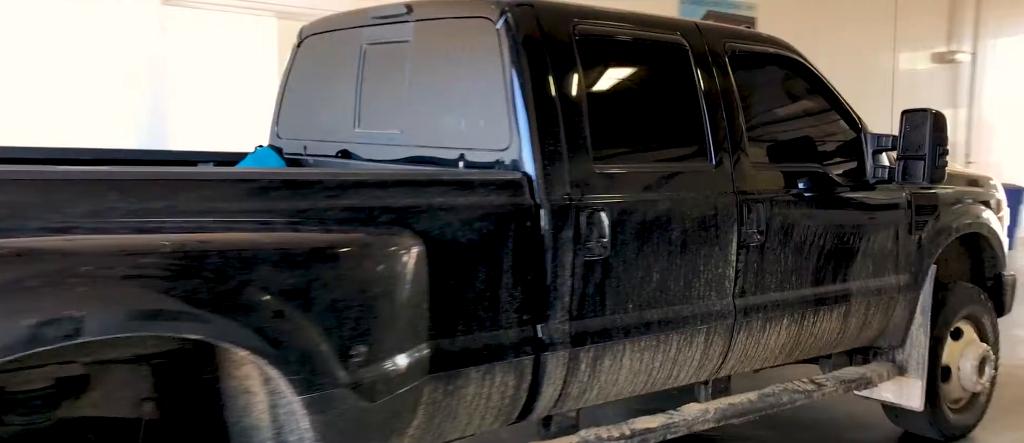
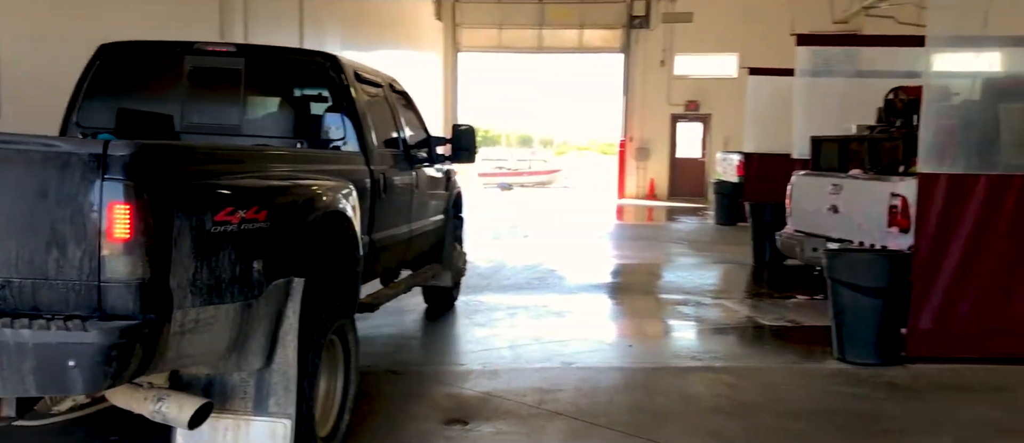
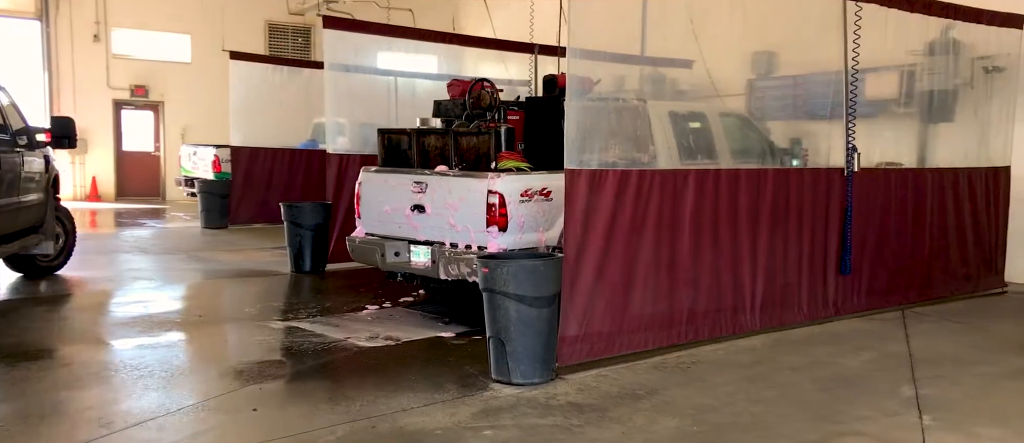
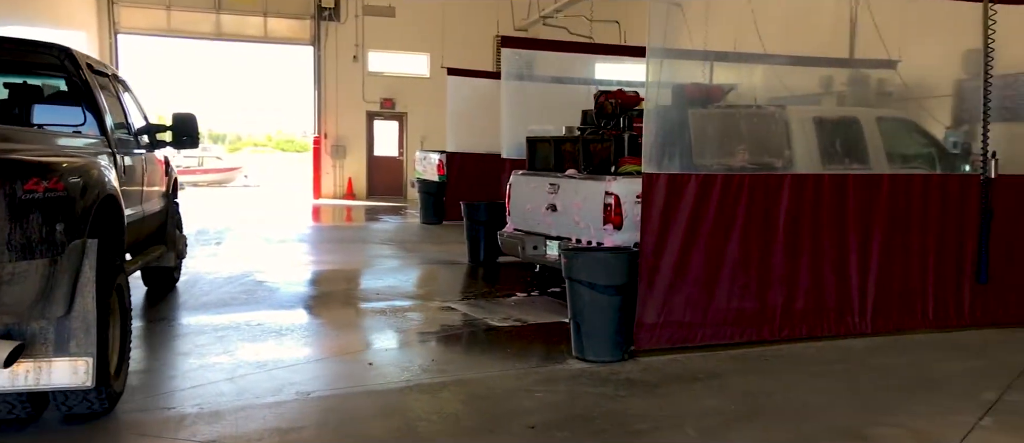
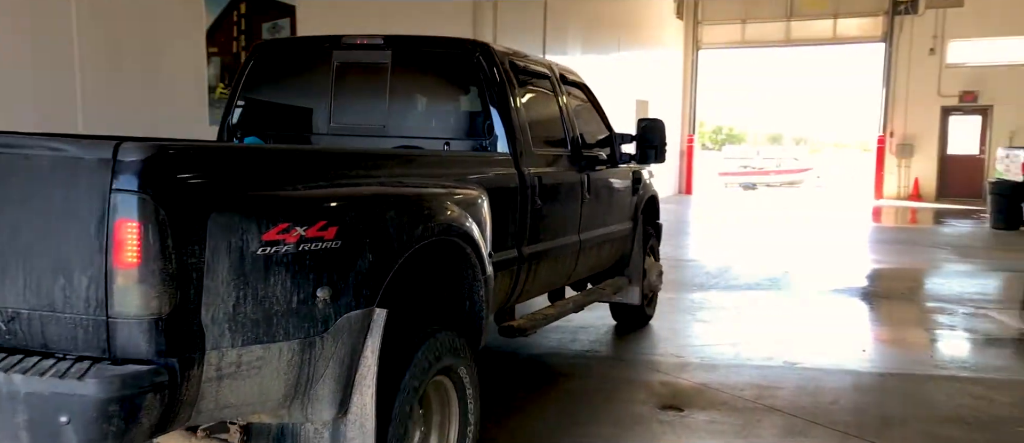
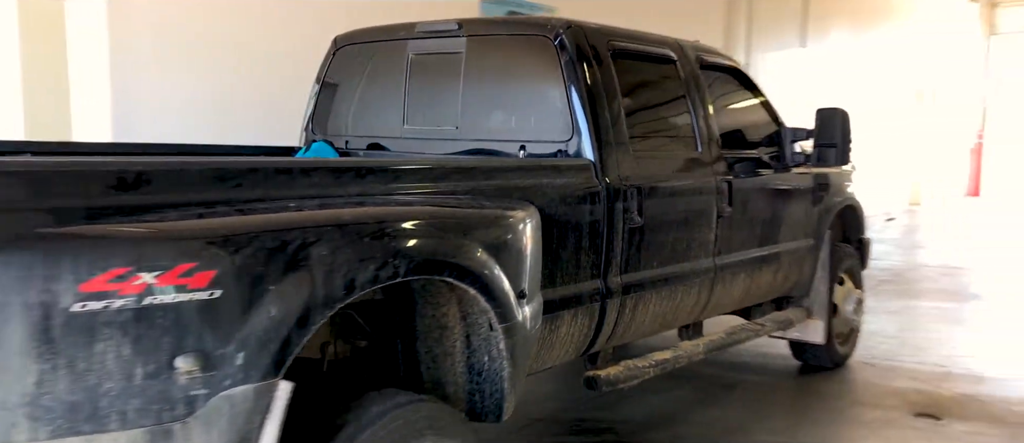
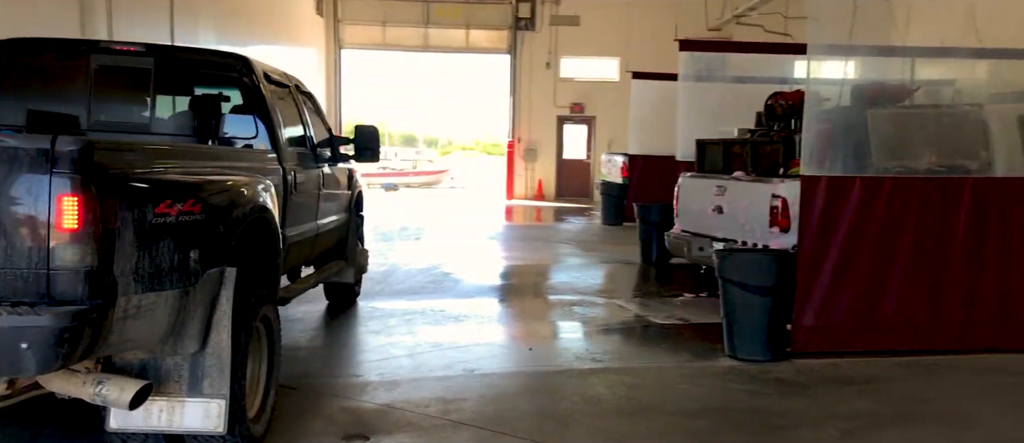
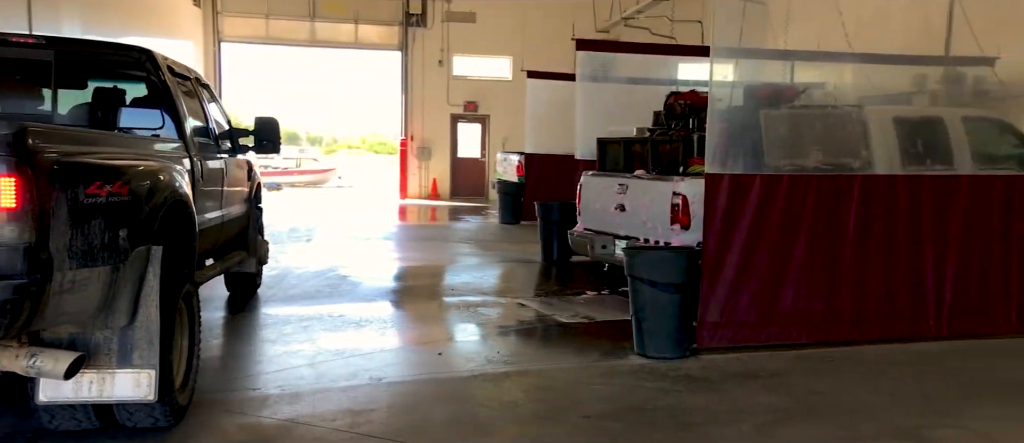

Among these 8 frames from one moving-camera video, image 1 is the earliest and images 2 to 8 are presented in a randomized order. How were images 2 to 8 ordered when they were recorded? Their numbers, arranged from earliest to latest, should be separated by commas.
6, 5, 2, 7, 8, 4, 3
